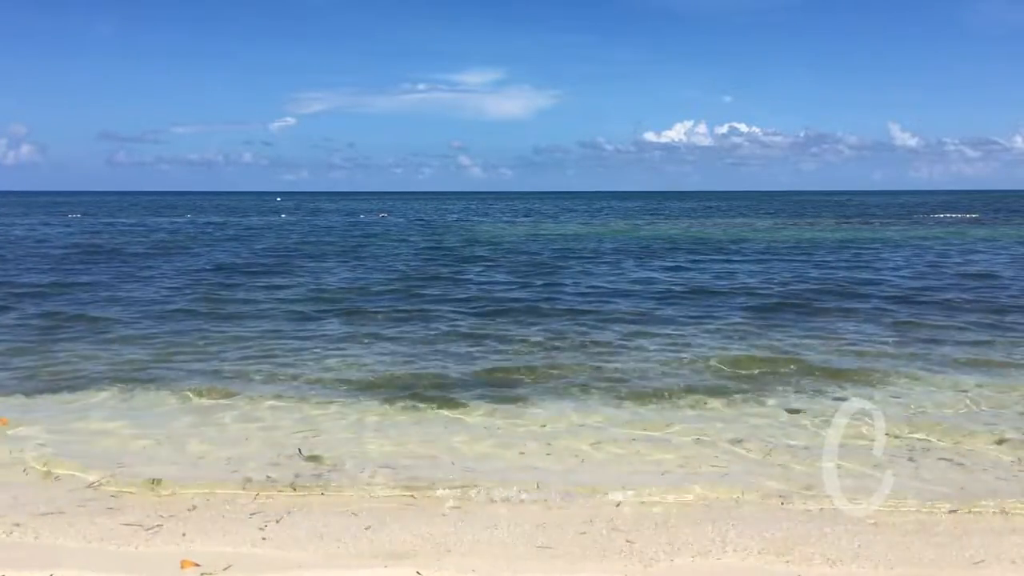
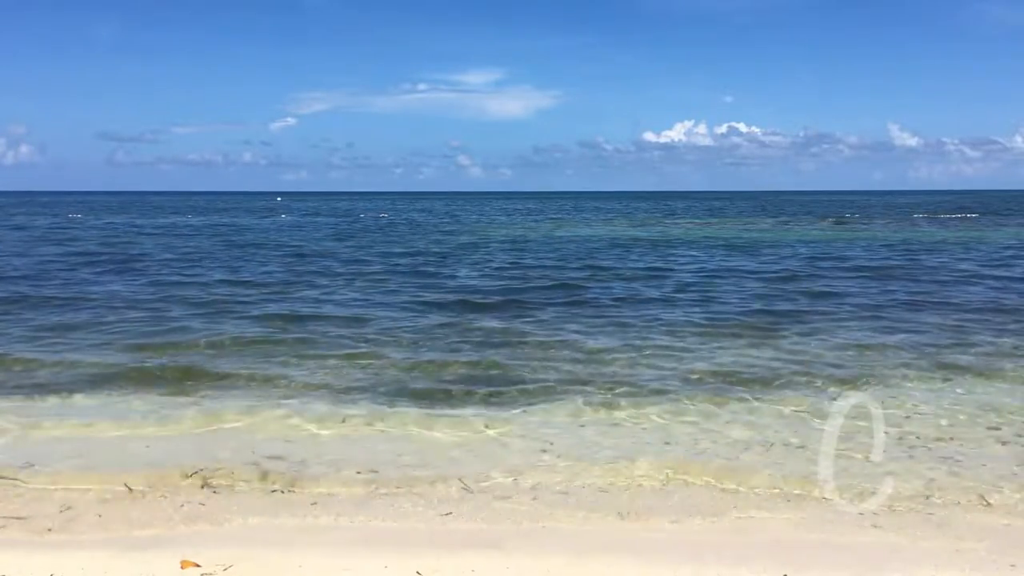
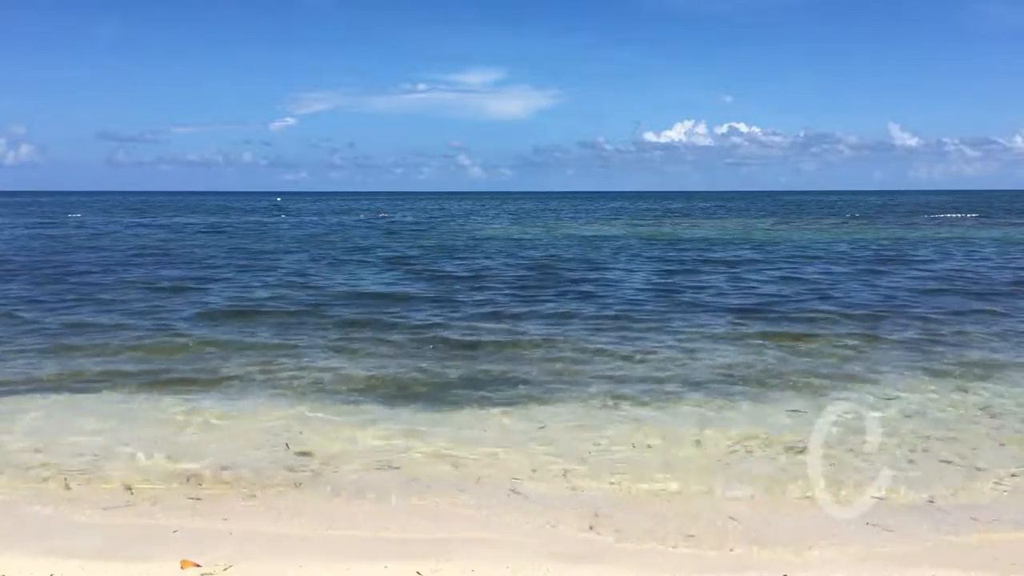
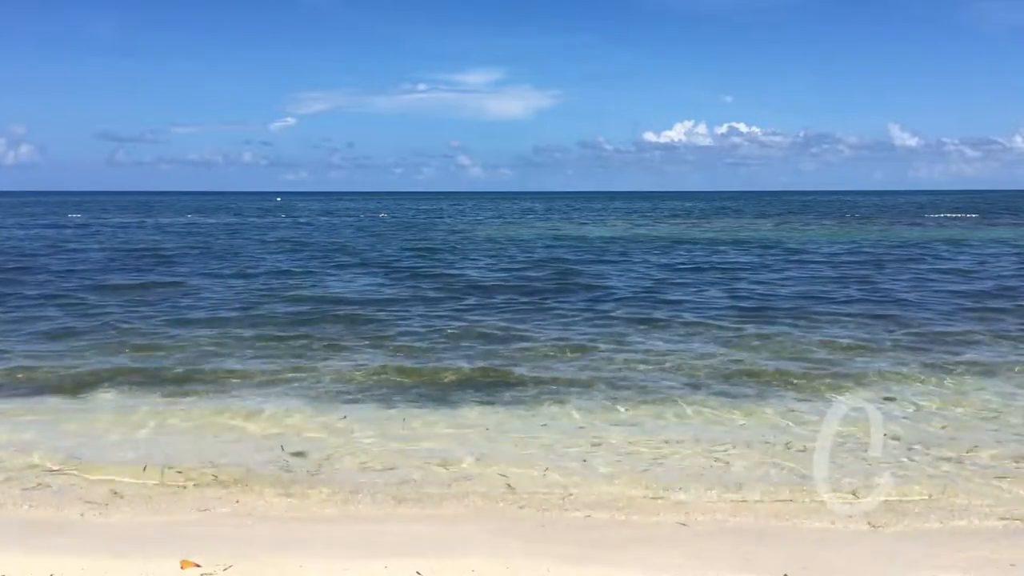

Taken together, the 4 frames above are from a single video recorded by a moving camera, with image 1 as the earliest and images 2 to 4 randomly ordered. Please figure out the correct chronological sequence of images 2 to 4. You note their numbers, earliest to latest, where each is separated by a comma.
3, 4, 2
